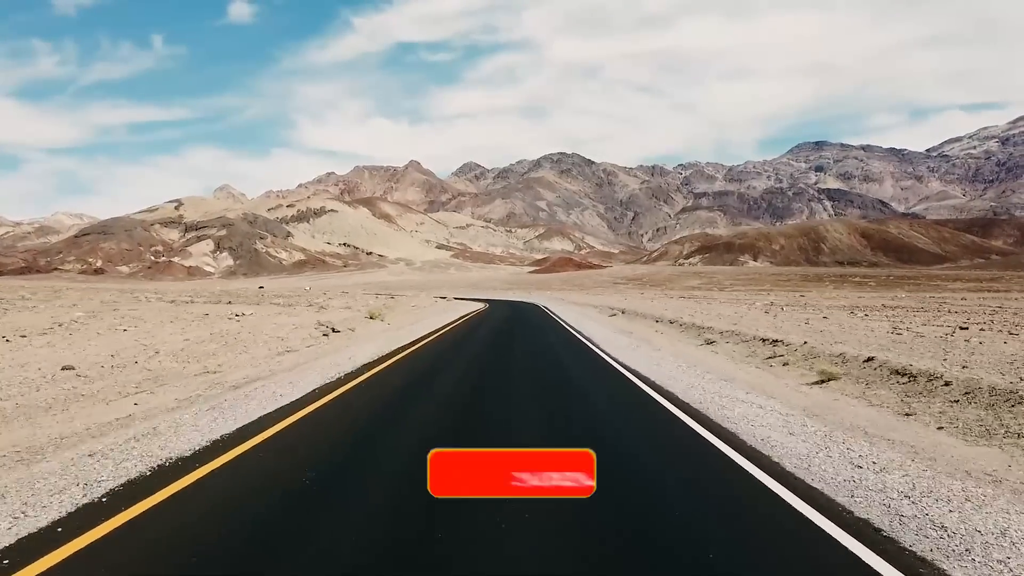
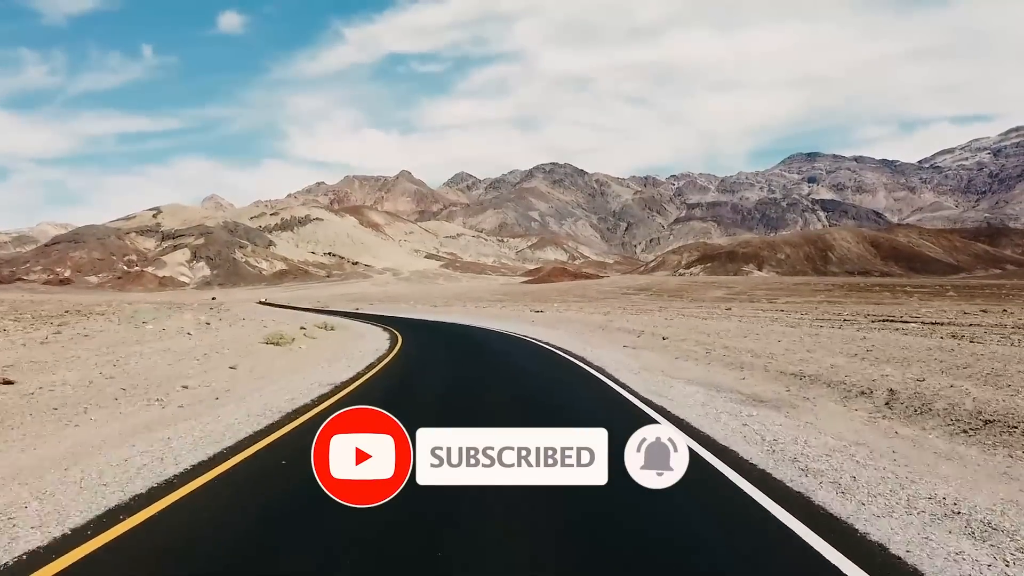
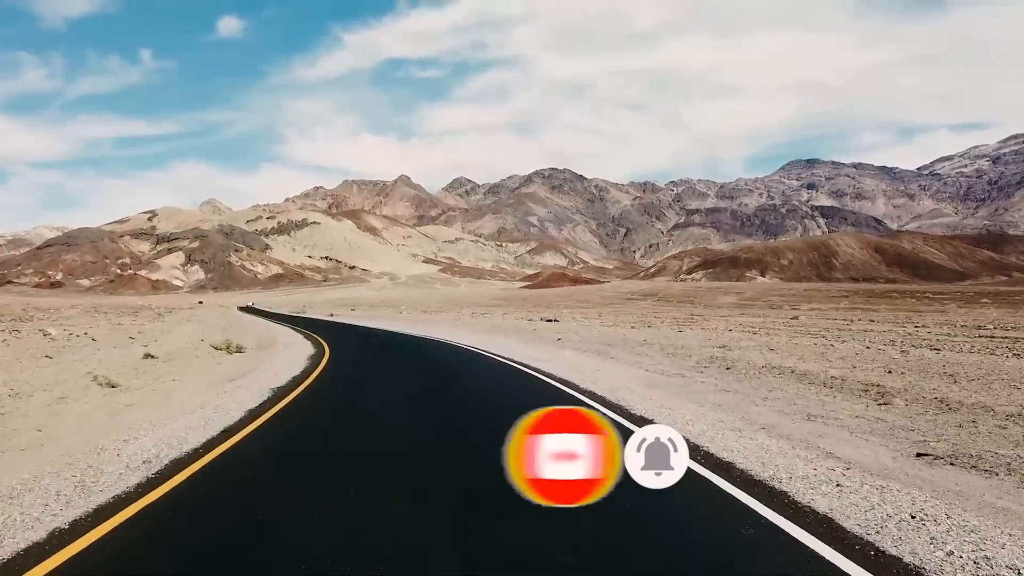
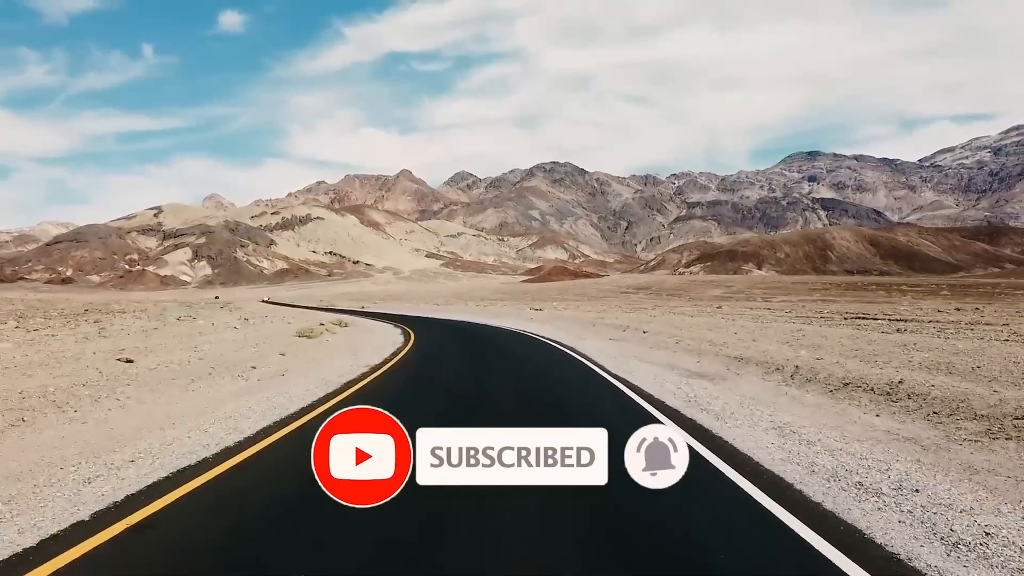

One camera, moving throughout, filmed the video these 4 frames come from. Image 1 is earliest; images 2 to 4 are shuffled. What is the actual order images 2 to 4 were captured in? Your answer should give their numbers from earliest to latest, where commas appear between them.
4, 2, 3
